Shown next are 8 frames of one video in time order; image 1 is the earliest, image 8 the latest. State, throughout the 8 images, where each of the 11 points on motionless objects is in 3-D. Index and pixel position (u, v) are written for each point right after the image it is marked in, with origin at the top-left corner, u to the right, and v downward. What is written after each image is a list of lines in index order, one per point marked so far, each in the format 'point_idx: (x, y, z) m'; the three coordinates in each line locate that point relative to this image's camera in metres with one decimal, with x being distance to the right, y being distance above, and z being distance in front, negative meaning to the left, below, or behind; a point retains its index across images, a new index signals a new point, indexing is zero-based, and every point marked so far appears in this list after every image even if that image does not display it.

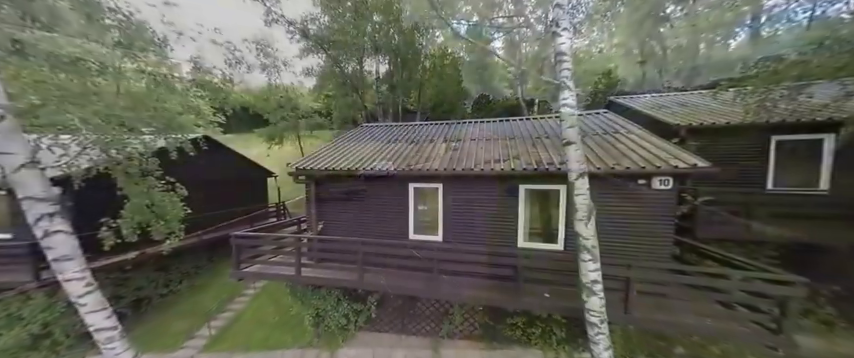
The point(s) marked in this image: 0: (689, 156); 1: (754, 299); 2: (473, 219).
0: (+4.1, +0.4, +4.5) m
1: (+4.2, -1.6, +3.7) m
2: (+1.1, -0.8, +6.0) m
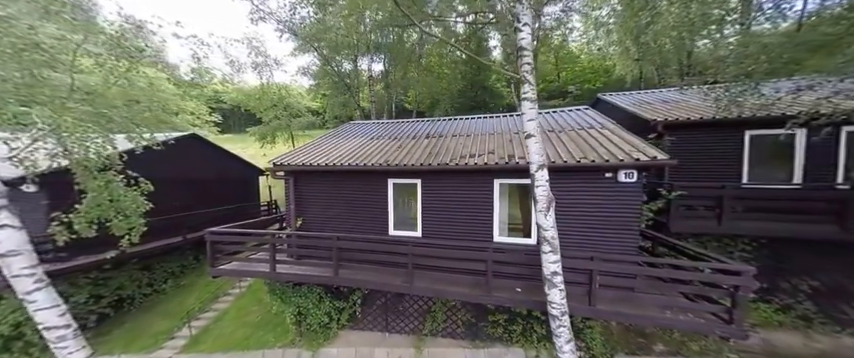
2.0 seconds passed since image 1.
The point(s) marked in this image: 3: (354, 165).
0: (+3.6, +0.5, +4.5) m
1: (+3.7, -1.5, +3.7) m
2: (+0.5, -0.7, +6.0) m
3: (-1.5, +0.3, +6.0) m
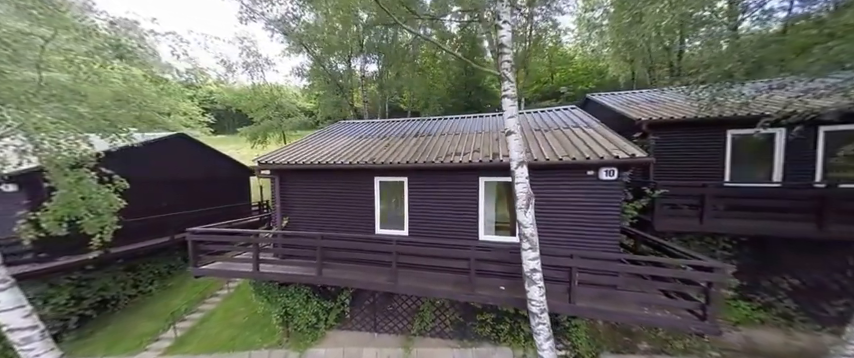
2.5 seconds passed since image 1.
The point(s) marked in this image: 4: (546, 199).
0: (+3.3, +0.5, +4.6) m
1: (+3.4, -1.4, +3.7) m
2: (+0.2, -0.7, +6.0) m
3: (-1.8, +0.3, +5.9) m
4: (+2.0, -0.3, +4.8) m
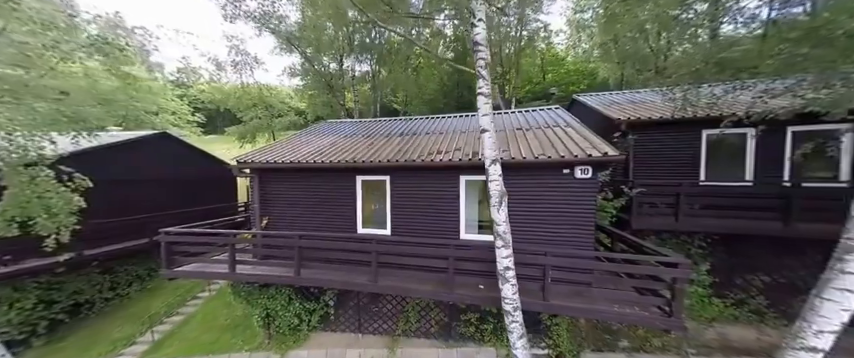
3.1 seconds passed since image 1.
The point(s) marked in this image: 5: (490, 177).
0: (+3.0, +0.5, +4.6) m
1: (+3.1, -1.4, +3.8) m
2: (-0.2, -0.7, +5.9) m
3: (-2.3, +0.4, +5.9) m
4: (+1.7, -0.3, +4.8) m
5: (+0.9, 0.0, +3.8) m
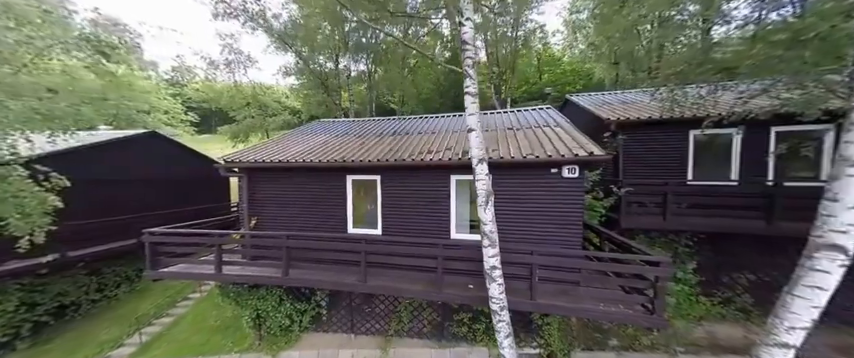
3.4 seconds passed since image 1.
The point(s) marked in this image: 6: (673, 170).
0: (+2.8, +0.5, +4.6) m
1: (+2.9, -1.4, +3.8) m
2: (-0.4, -0.7, +5.9) m
3: (-2.5, +0.4, +5.8) m
4: (+1.5, -0.3, +4.9) m
5: (+0.7, 0.0, +3.8) m
6: (+5.9, +0.2, +6.7) m
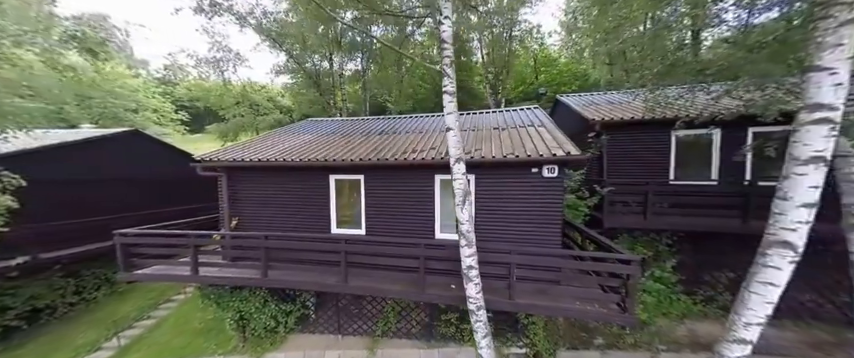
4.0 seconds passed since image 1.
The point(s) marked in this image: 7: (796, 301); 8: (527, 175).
0: (+2.4, +0.6, +4.7) m
1: (+2.6, -1.4, +3.8) m
2: (-0.7, -0.7, +5.9) m
3: (-2.8, +0.4, +5.8) m
4: (+1.1, -0.3, +4.8) m
5: (+0.4, 0.0, +3.8) m
6: (+5.5, +0.2, +6.8) m
7: (+7.9, -2.6, +6.0) m
8: (+1.7, +0.1, +4.7) m
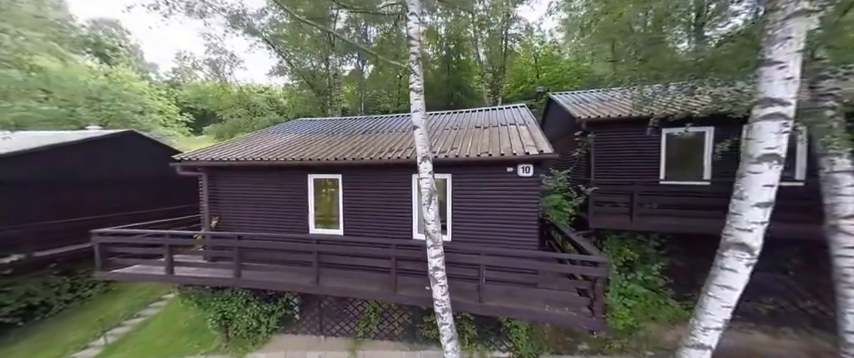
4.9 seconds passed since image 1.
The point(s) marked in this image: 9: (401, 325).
0: (+2.0, +0.6, +4.5) m
1: (+2.1, -1.4, +3.7) m
2: (-1.1, -0.7, +5.8) m
3: (-3.2, +0.4, +5.7) m
4: (+0.7, -0.3, +4.7) m
5: (-0.1, +0.1, +3.7) m
6: (+5.1, +0.2, +6.6) m
7: (+7.5, -2.6, +5.8) m
8: (+1.2, +0.1, +4.5) m
9: (-0.8, -3.6, +7.0) m
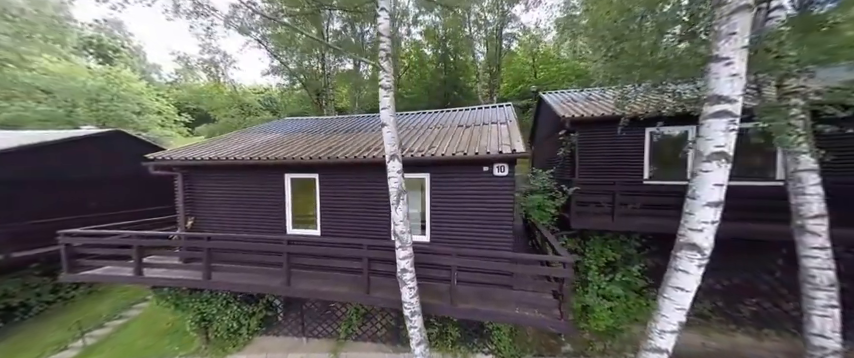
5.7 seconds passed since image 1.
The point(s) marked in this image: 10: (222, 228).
0: (+1.6, +0.6, +4.4) m
1: (+1.7, -1.4, +3.6) m
2: (-1.6, -0.7, +5.7) m
3: (-3.6, +0.4, +5.6) m
4: (+0.3, -0.3, +4.6) m
5: (-0.5, +0.1, +3.6) m
6: (+4.7, +0.2, +6.5) m
7: (+7.1, -2.6, +5.7) m
8: (+0.8, +0.1, +4.4) m
9: (-1.2, -3.6, +6.9) m
10: (-4.6, -1.1, +6.3) m
